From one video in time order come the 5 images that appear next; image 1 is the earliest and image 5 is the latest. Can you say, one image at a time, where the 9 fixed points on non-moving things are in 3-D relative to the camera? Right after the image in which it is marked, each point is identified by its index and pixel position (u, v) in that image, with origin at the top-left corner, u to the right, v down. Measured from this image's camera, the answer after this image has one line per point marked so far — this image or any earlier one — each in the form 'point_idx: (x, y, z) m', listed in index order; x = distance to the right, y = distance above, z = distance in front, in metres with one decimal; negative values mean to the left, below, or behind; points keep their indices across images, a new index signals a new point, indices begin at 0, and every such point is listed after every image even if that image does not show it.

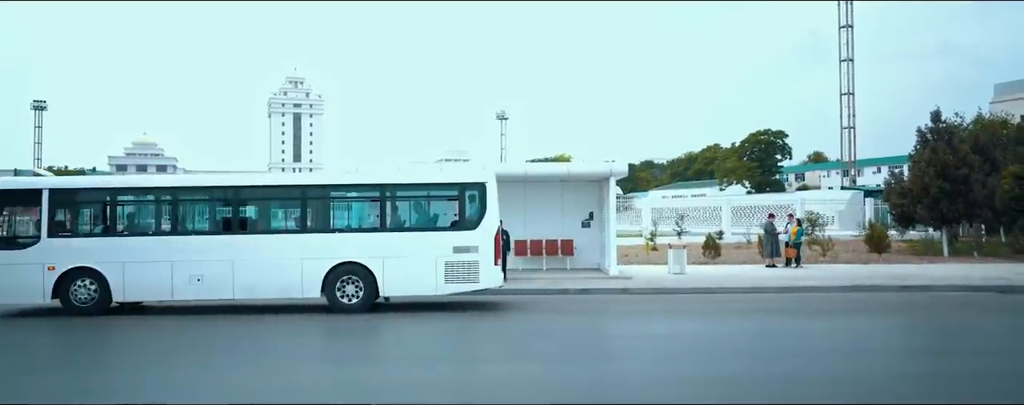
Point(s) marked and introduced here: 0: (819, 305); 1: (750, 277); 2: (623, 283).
0: (+6.1, -2.0, +16.1) m
1: (+5.7, -1.8, +19.2) m
2: (+2.5, -1.8, +18.2) m
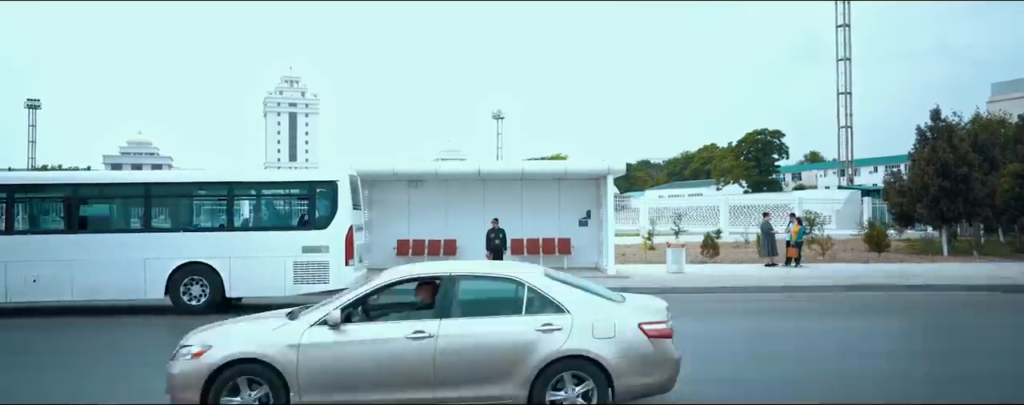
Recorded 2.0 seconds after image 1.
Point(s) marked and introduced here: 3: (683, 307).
0: (+6.0, -2.0, +15.8) m
1: (+5.6, -1.7, +19.0) m
2: (+2.4, -1.8, +18.0) m
3: (+3.2, -2.0, +15.4) m
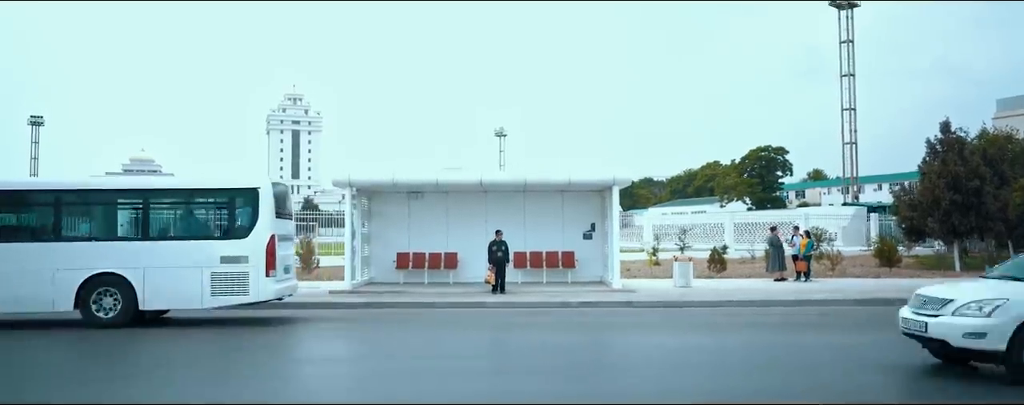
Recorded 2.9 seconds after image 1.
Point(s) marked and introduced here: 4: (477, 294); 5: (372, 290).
0: (+6.0, -2.2, +15.4) m
1: (+5.6, -2.0, +18.5) m
2: (+2.4, -2.0, +17.5) m
3: (+3.3, -2.2, +14.9) m
4: (-0.8, -2.1, +18.4) m
5: (-3.2, -2.0, +18.2) m
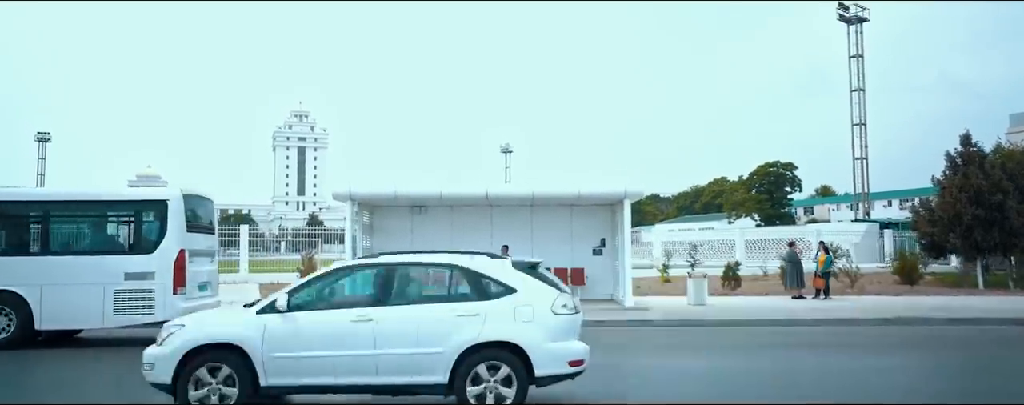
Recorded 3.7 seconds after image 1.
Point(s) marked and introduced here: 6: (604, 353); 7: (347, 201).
0: (+6.2, -2.5, +14.6) m
1: (+5.8, -2.3, +17.8) m
2: (+2.6, -2.3, +16.7) m
3: (+3.4, -2.4, +14.1) m
4: (-0.6, -2.4, +17.7) m
5: (-3.0, -2.3, +17.5) m
6: (+1.4, -2.3, +12.5) m
7: (-3.7, 0.0, +18.2) m
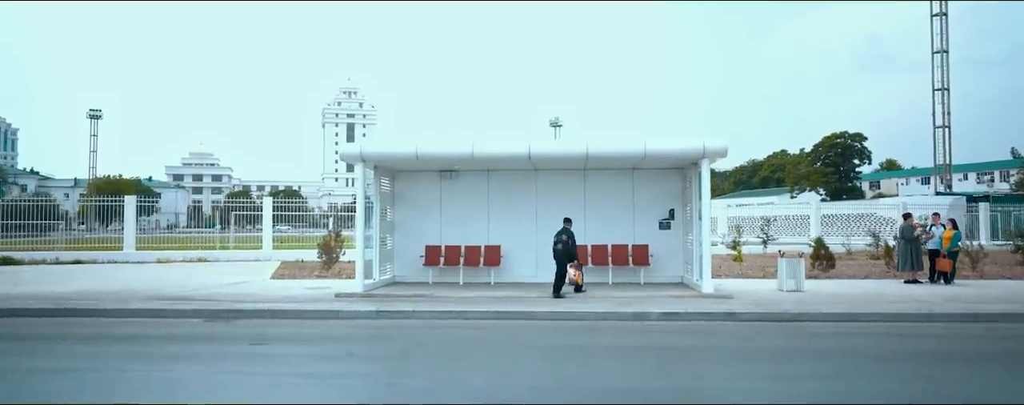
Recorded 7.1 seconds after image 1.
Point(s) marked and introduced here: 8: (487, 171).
0: (+6.9, -1.9, +11.1) m
1: (+6.7, -1.7, +14.3) m
2: (+3.4, -1.7, +13.5) m
3: (+4.1, -1.9, +10.8) m
4: (+0.2, -1.7, +14.6) m
5: (-2.1, -1.6, +14.6) m
6: (+2.0, -1.8, +9.3) m
7: (-2.8, +0.7, +15.2) m
8: (-0.5, +0.6, +17.5) m
